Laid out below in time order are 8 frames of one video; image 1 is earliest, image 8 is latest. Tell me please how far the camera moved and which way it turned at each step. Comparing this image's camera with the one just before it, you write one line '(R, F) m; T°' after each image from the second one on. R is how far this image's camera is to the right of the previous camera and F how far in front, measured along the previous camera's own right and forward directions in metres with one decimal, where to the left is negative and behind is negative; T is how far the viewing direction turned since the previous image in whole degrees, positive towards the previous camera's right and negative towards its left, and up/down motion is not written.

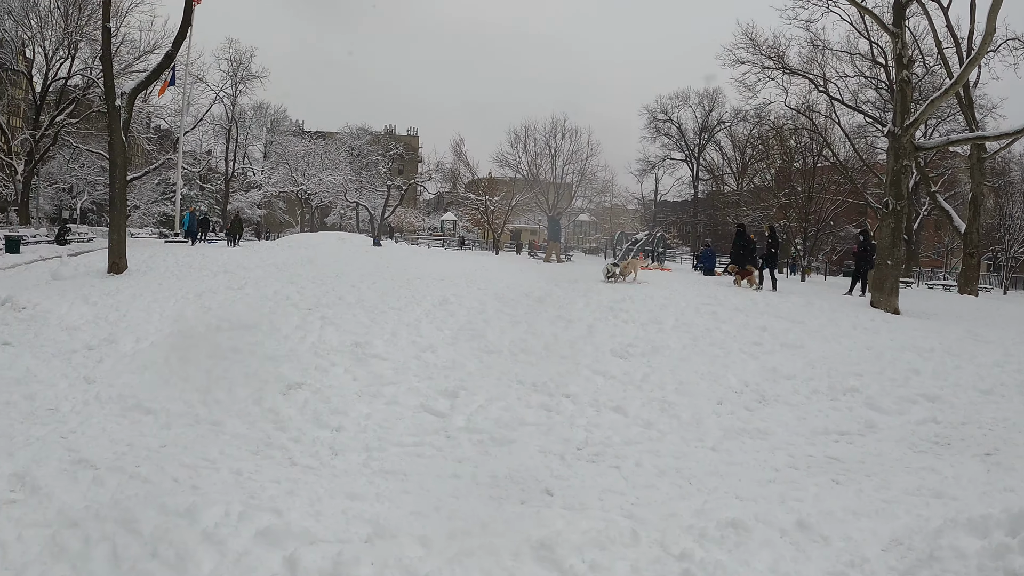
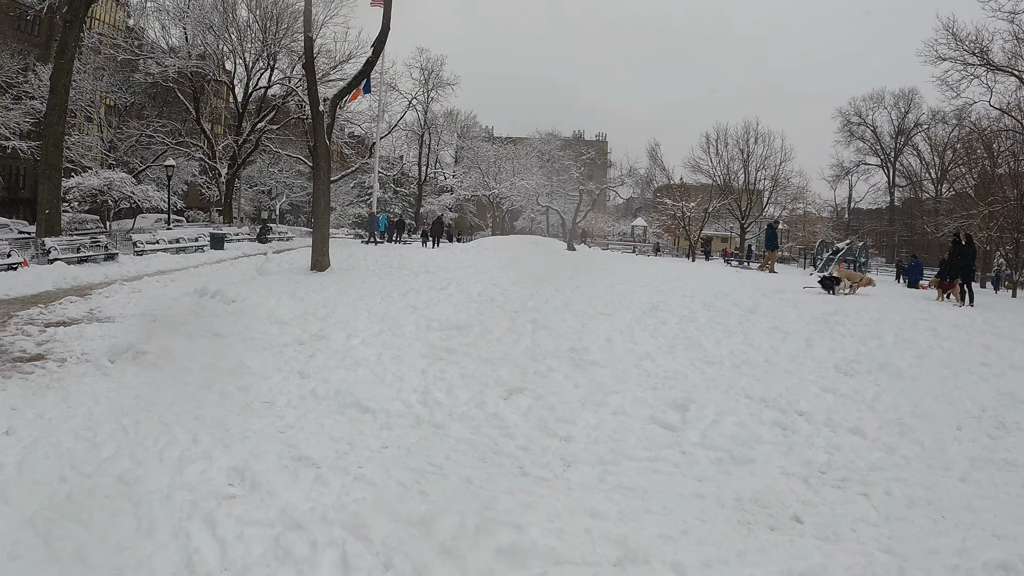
(-0.3, +0.4) m; -8°
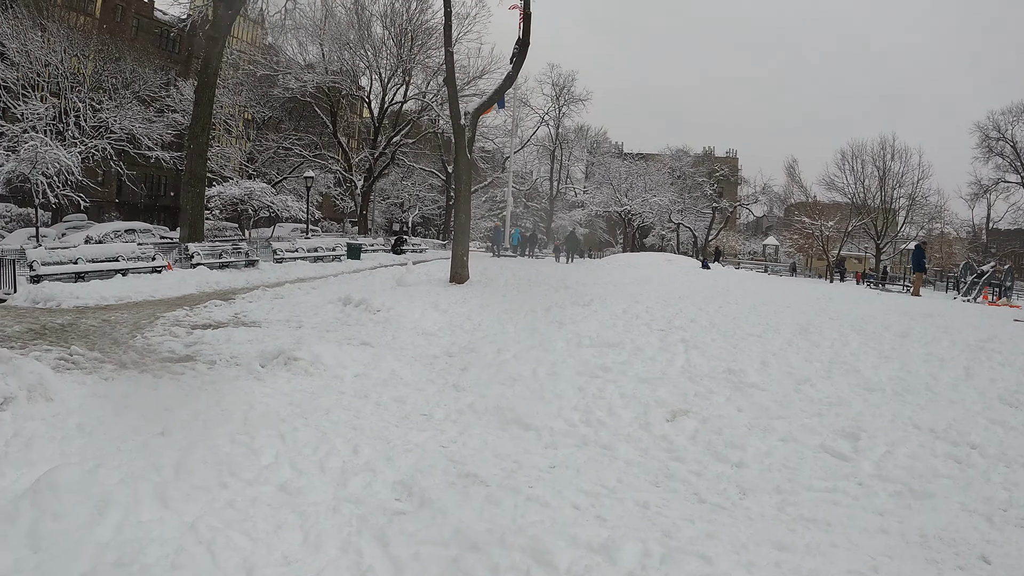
(-0.2, +0.1) m; -6°
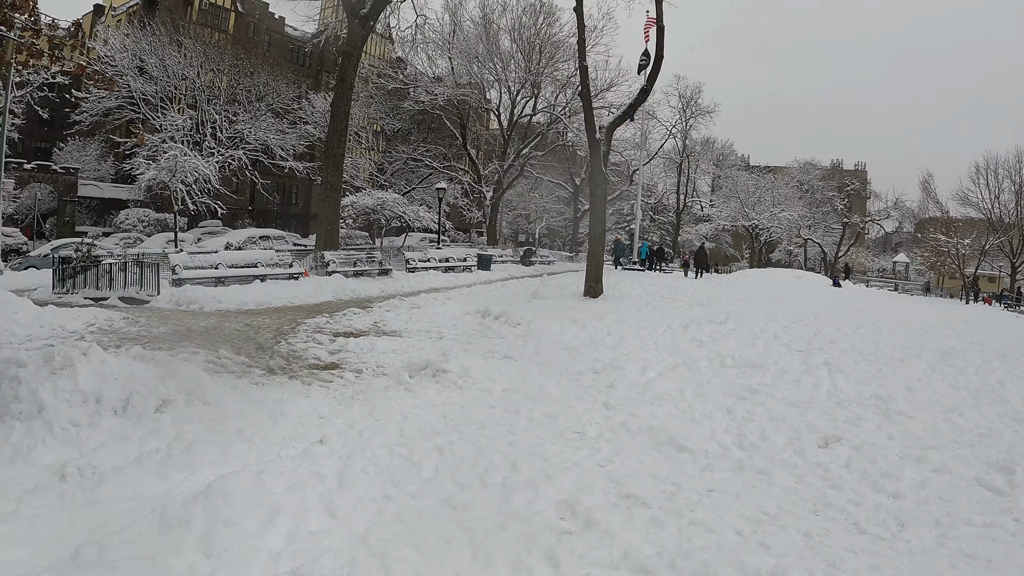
(-0.2, -0.1) m; -6°
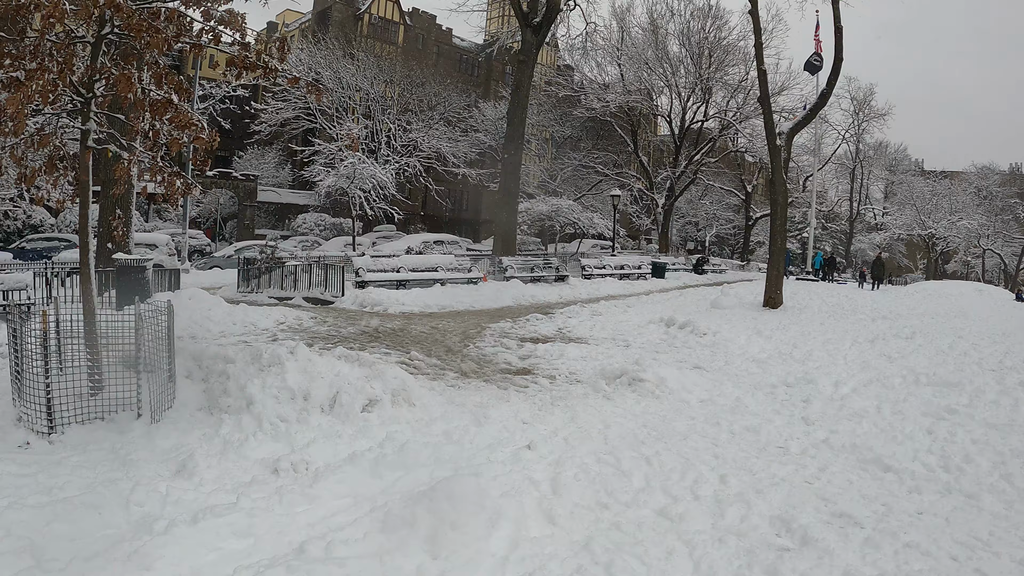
(-0.2, 0.0) m; -7°
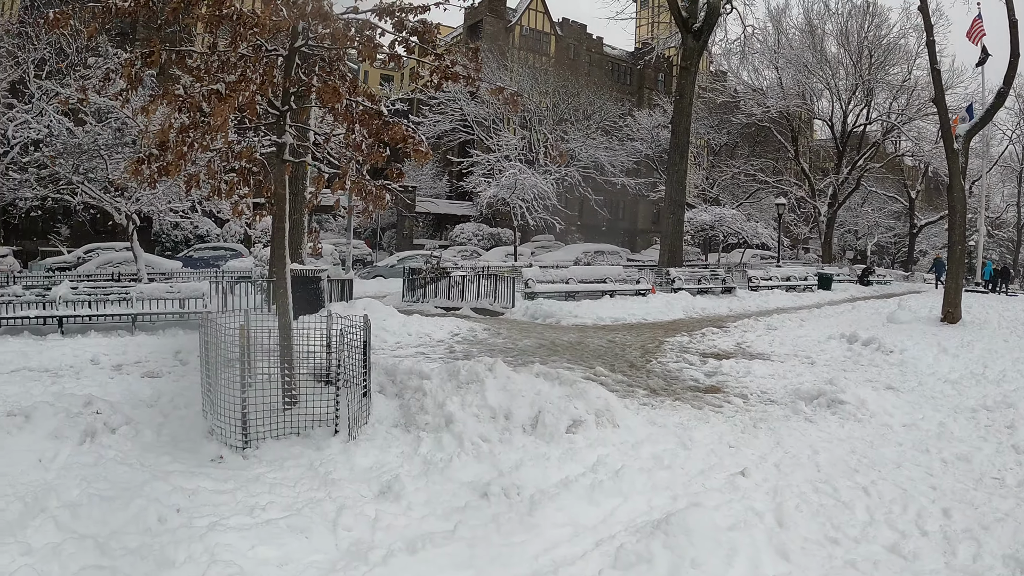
(-0.3, +0.2) m; -7°
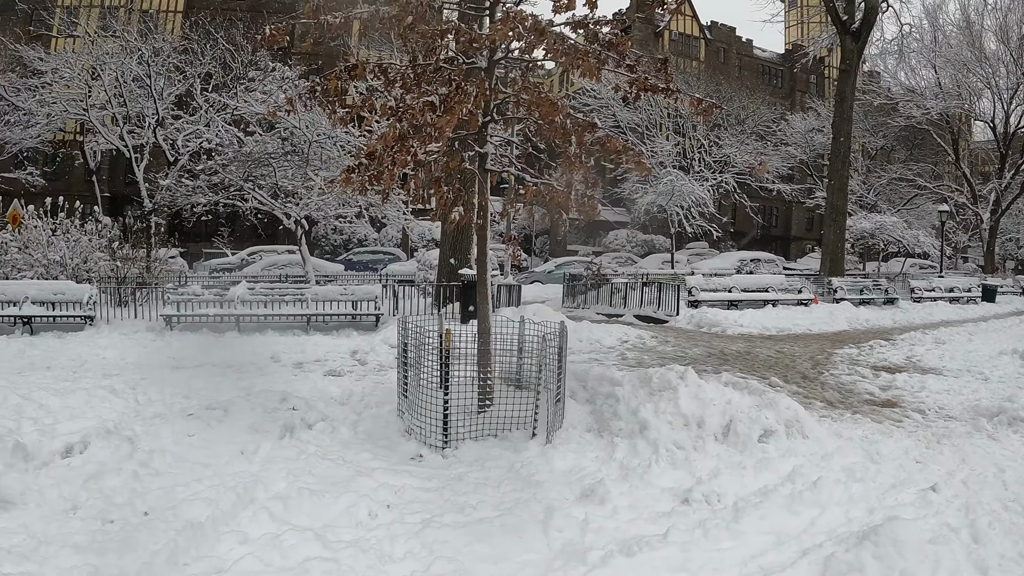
(-0.2, -0.3) m; -6°
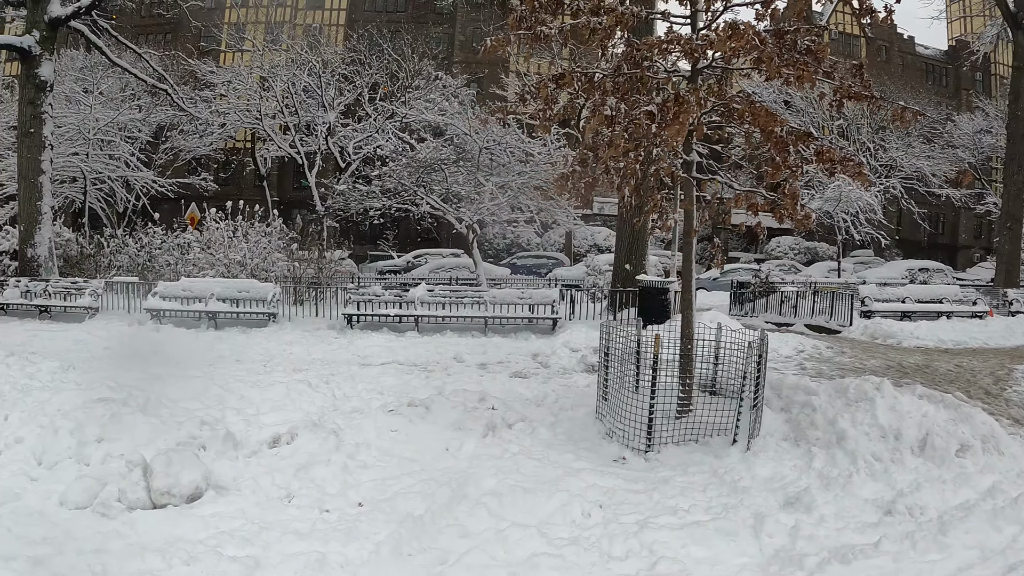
(-0.3, -0.1) m; -7°
